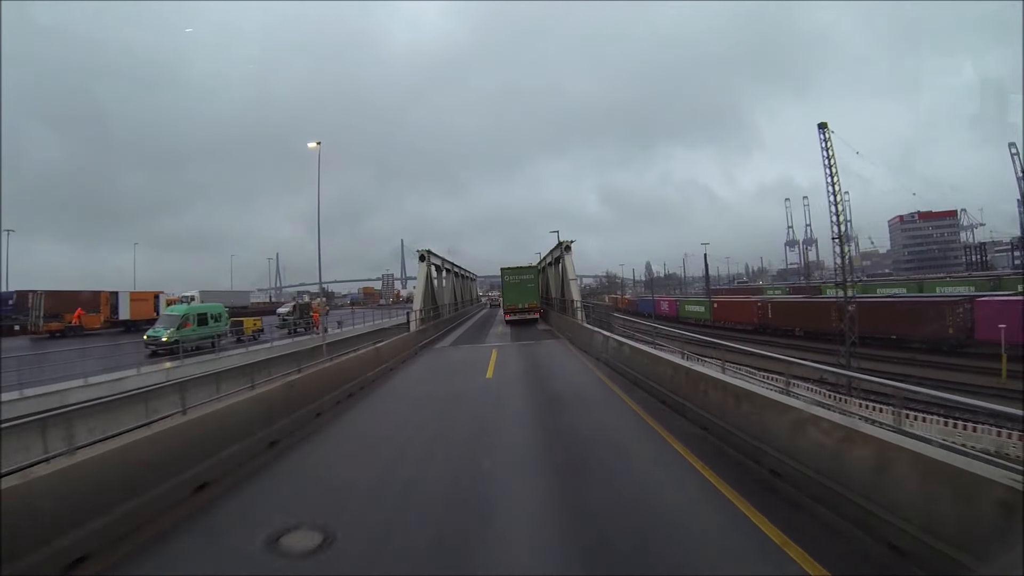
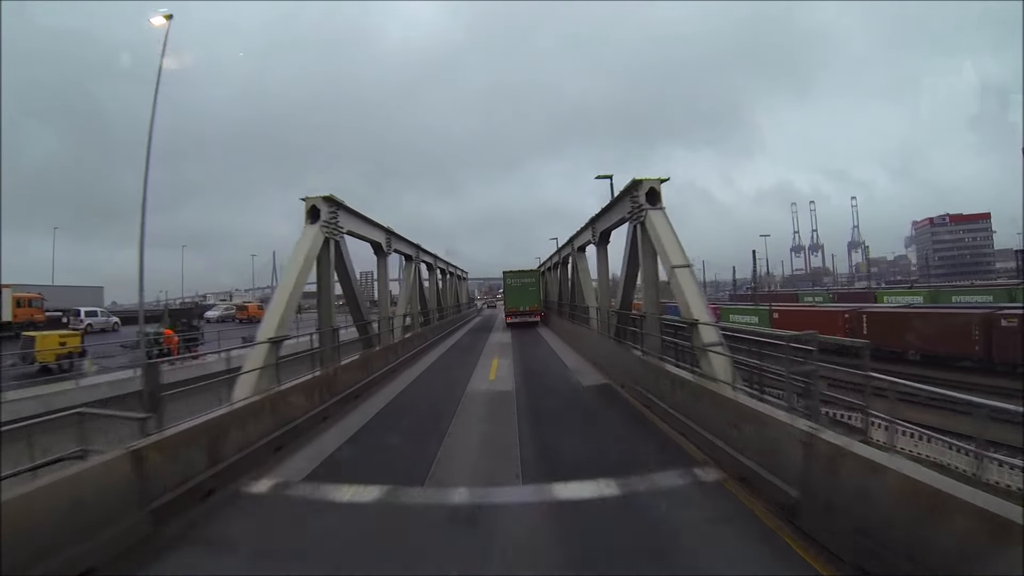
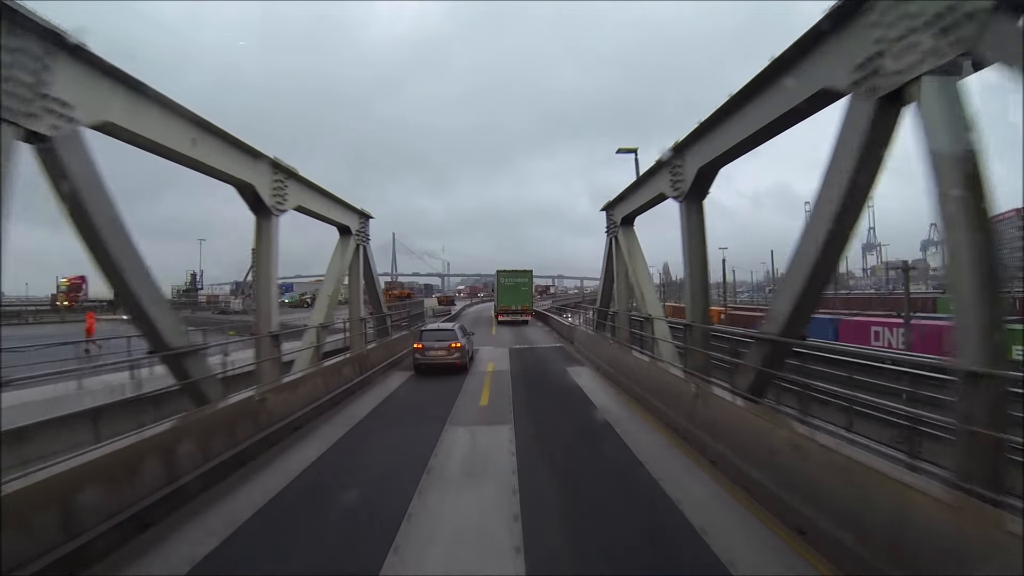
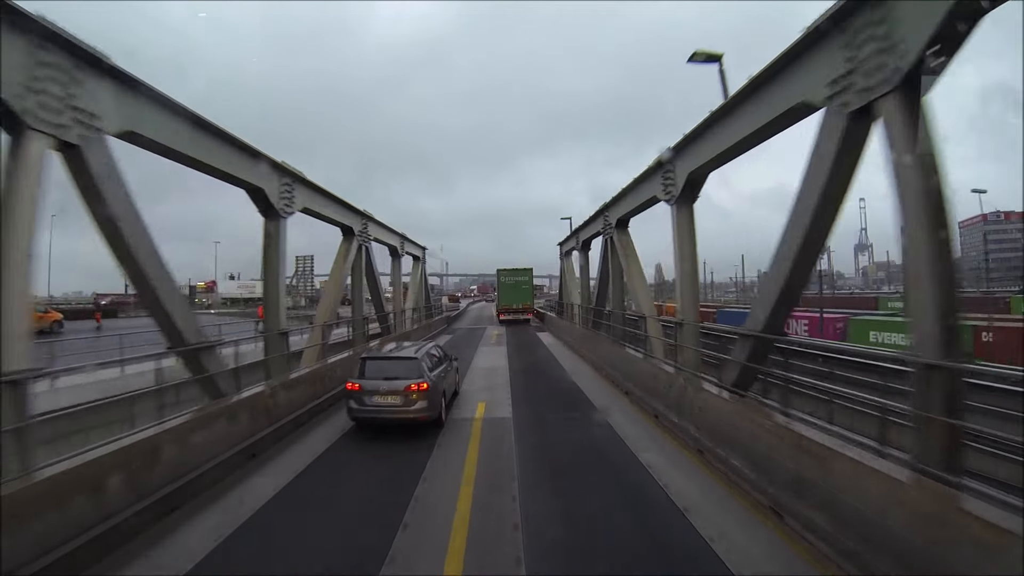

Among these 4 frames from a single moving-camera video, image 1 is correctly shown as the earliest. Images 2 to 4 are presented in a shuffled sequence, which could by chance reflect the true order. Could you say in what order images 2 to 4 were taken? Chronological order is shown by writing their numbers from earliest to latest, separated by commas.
2, 4, 3
